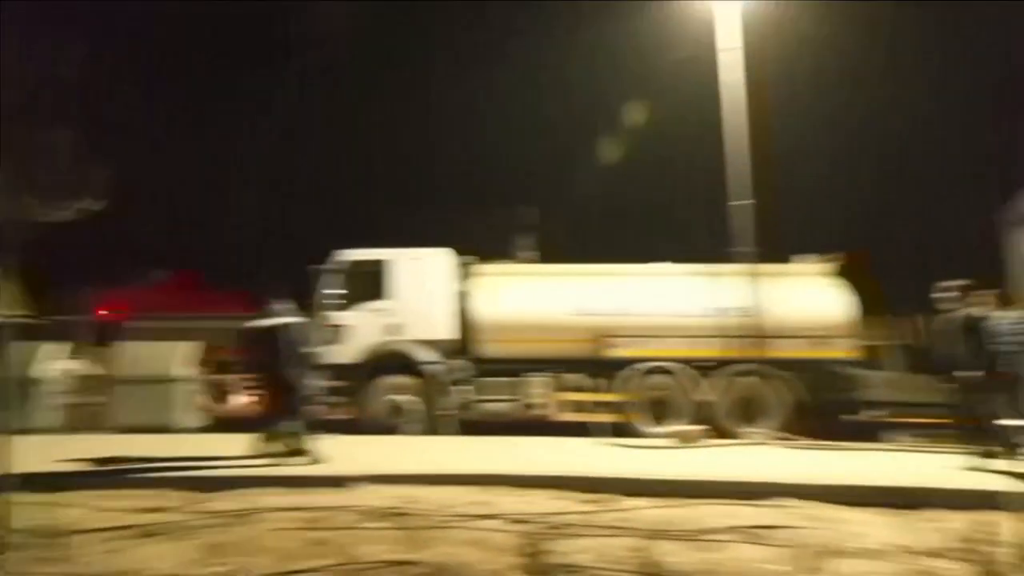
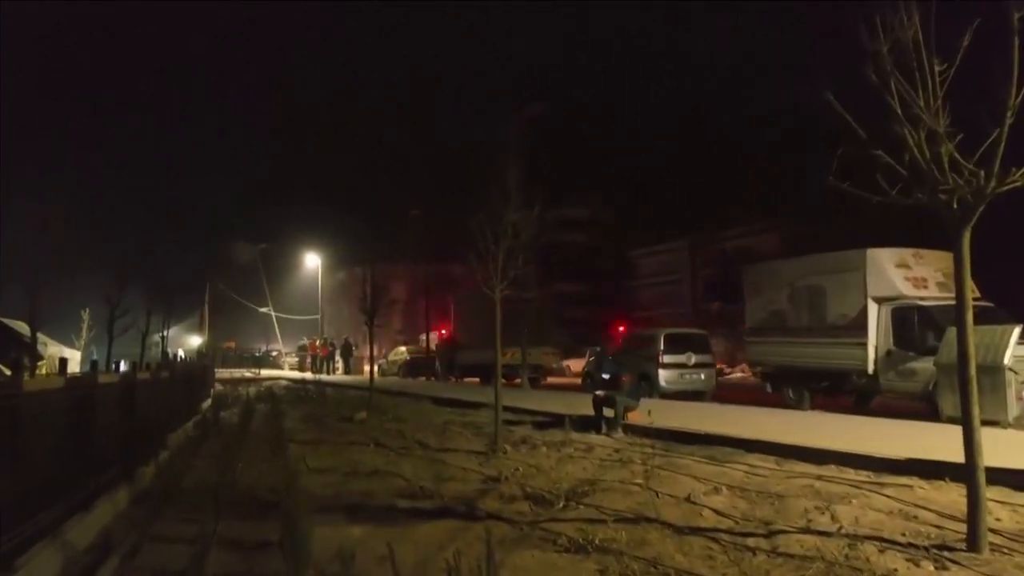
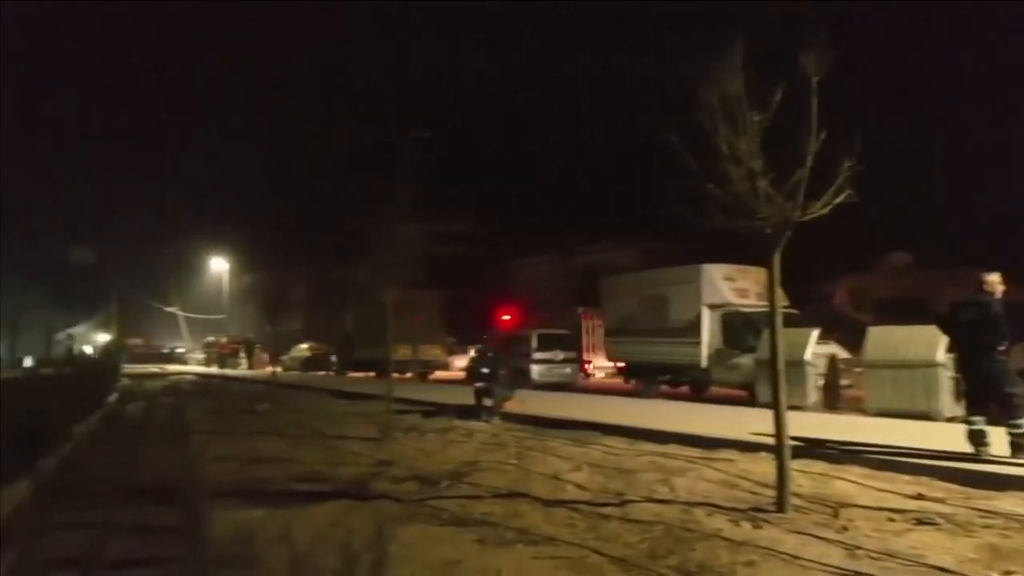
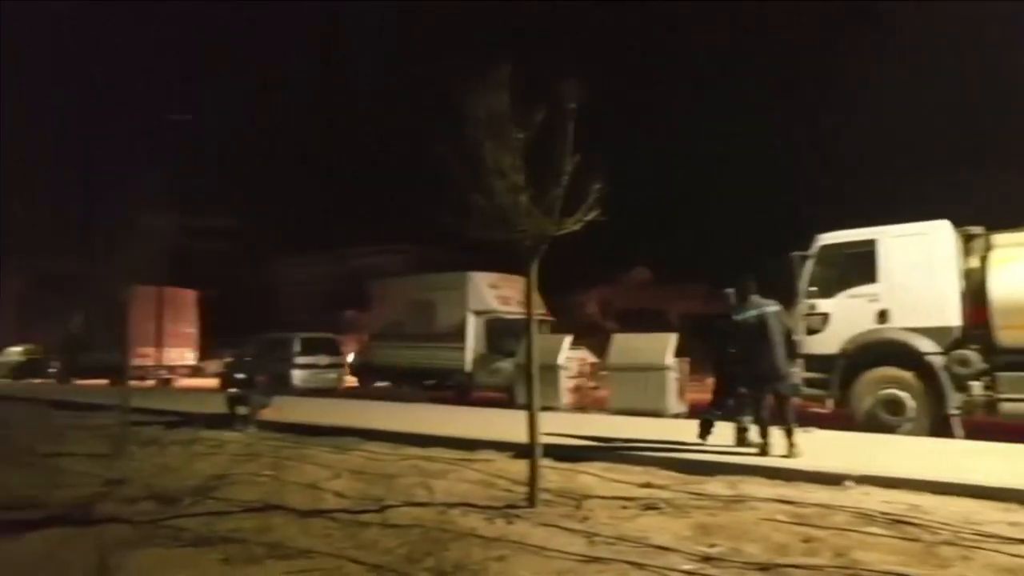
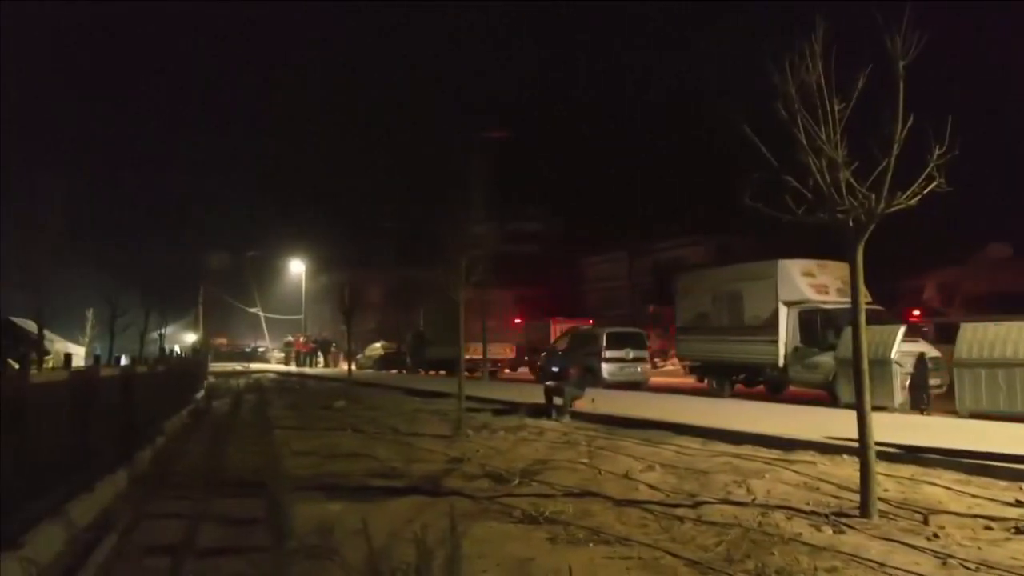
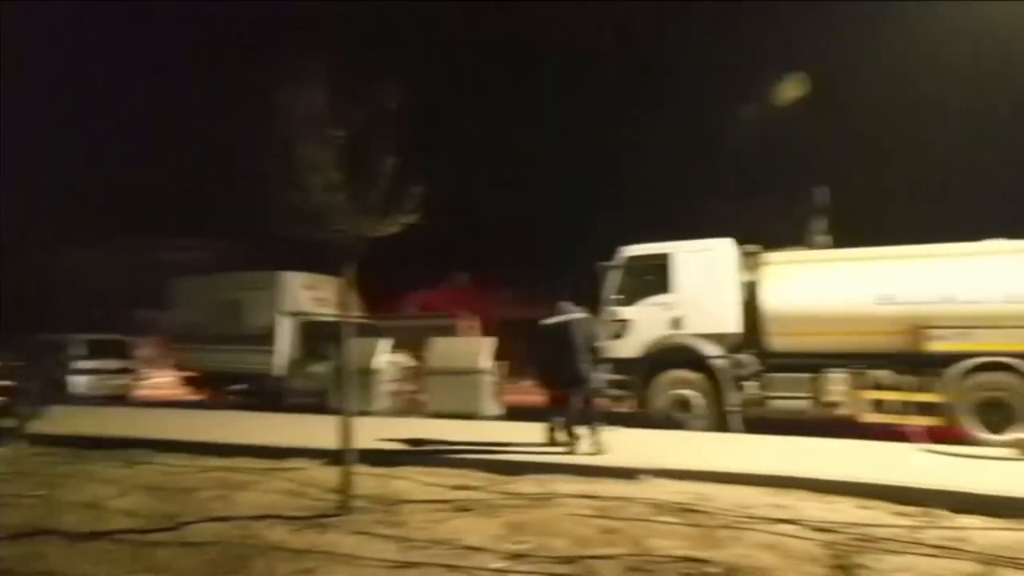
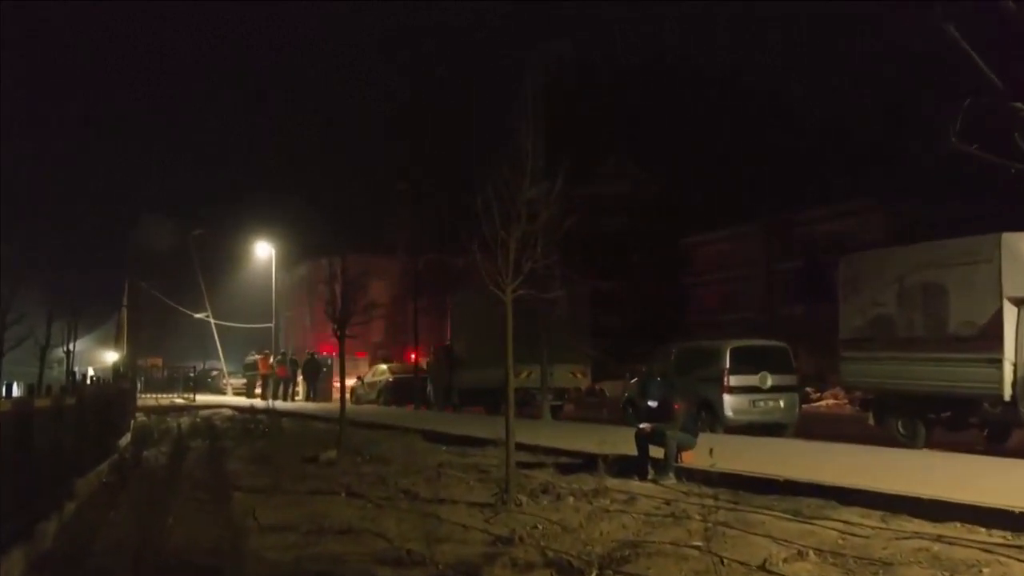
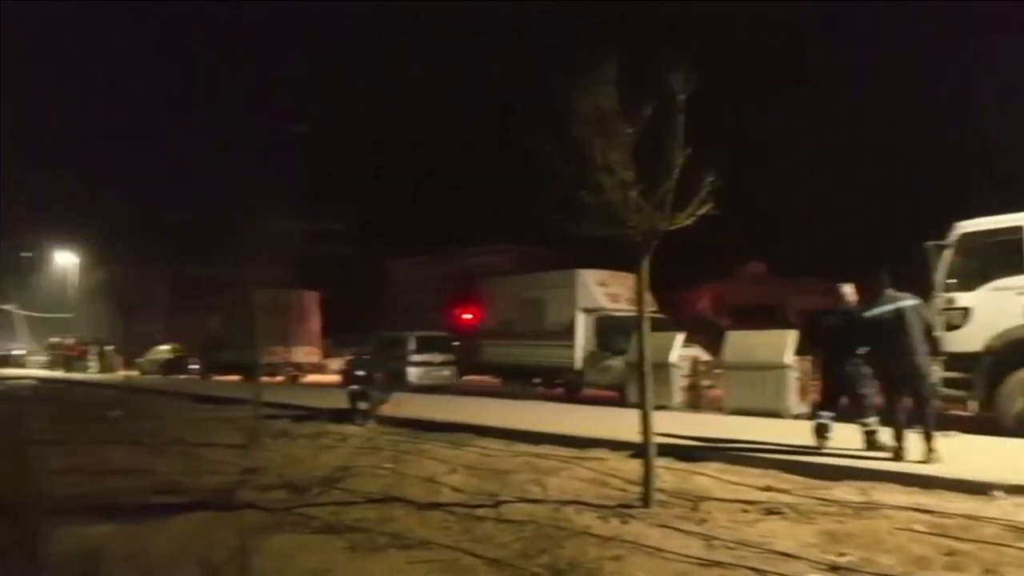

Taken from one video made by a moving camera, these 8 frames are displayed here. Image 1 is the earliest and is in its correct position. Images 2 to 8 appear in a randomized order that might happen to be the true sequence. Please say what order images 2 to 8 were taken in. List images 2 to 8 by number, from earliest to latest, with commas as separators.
6, 4, 8, 3, 5, 2, 7
